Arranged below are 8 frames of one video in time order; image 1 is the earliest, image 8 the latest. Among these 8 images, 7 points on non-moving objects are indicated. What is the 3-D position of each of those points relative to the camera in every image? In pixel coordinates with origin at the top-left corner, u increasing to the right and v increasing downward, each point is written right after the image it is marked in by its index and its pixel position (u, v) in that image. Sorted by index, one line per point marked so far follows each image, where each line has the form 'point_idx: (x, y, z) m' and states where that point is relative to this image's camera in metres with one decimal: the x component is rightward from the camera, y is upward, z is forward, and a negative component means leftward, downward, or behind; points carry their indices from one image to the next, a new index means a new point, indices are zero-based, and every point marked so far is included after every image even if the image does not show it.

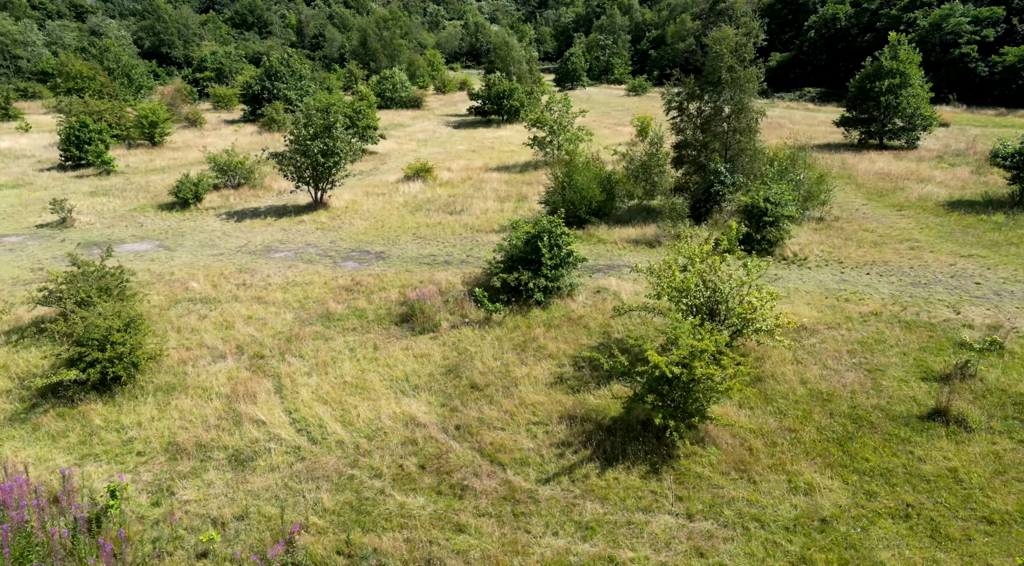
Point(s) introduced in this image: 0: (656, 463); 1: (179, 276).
0: (+2.1, -2.6, +11.2) m
1: (-7.8, +0.3, +18.7) m
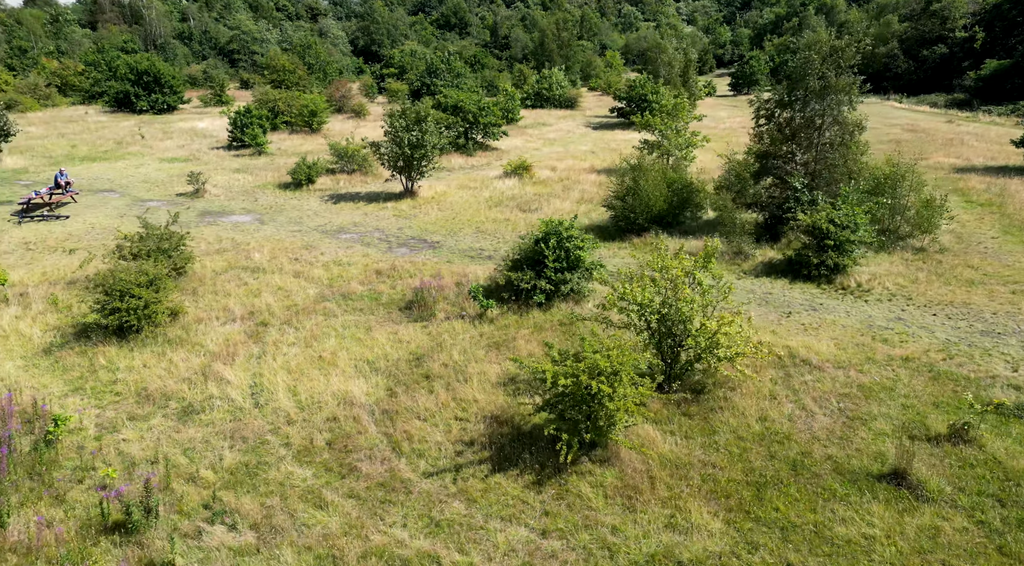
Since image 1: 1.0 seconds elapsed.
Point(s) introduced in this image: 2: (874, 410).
0: (+0.5, -2.7, +10.9) m
1: (-6.8, +1.0, +20.8) m
2: (+5.8, -2.1, +12.8) m
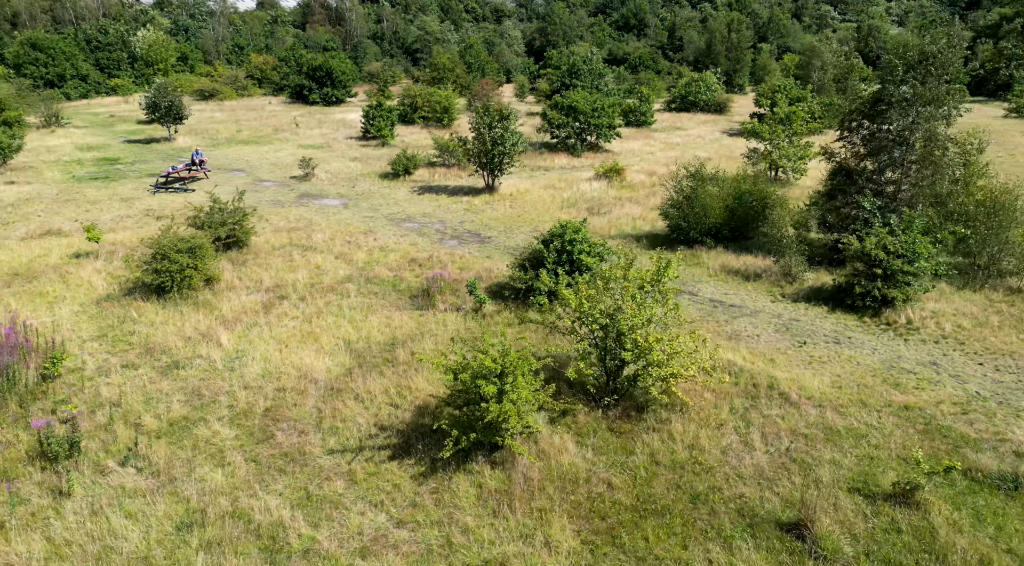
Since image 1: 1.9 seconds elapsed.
0: (-1.1, -2.6, +11.0) m
1: (-5.4, +1.6, +22.3) m
2: (+4.6, -2.5, +11.5) m
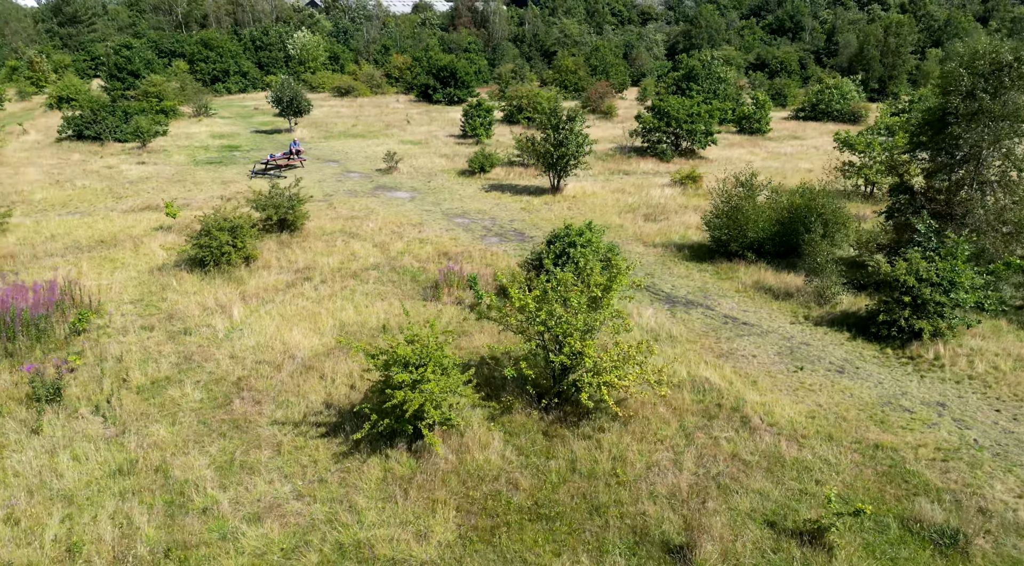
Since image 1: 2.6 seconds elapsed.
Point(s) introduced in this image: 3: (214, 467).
0: (-2.3, -2.4, +11.4) m
1: (-4.0, +2.0, +23.3) m
2: (+3.3, -2.7, +10.7) m
3: (-4.2, -2.6, +11.0) m
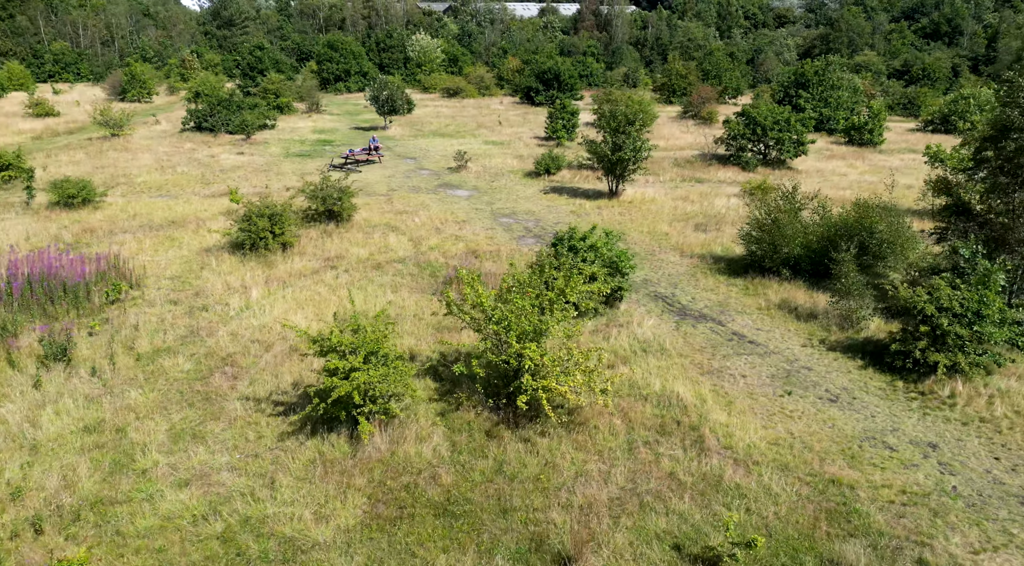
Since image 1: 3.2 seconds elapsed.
0: (-3.2, -2.2, +11.8) m
1: (-2.6, +2.1, +23.8) m
2: (+2.2, -2.9, +10.2) m
3: (-5.1, -2.3, +11.8) m
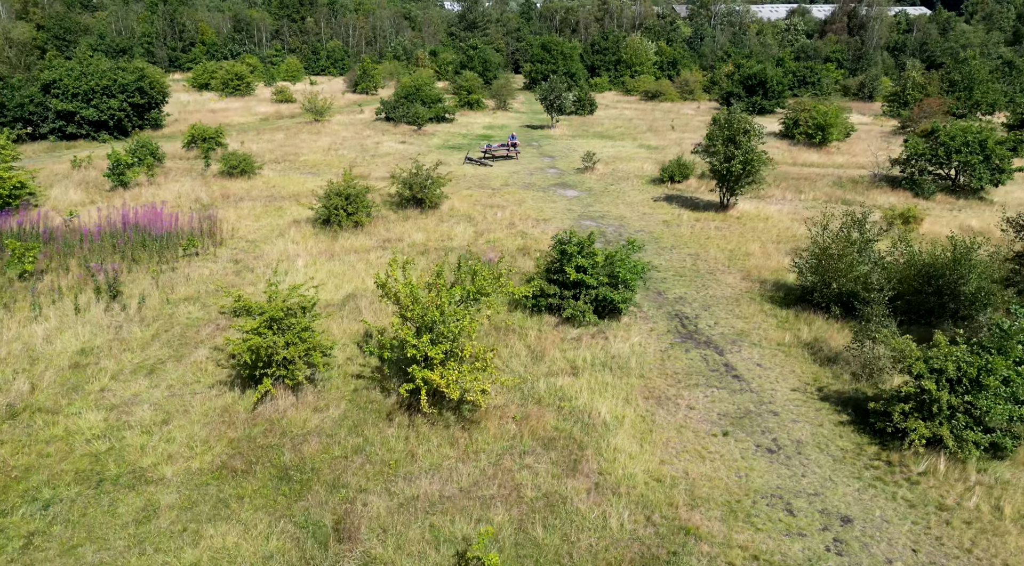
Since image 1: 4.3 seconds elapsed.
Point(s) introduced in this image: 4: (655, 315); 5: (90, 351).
0: (-4.7, -1.6, +13.0) m
1: (+0.2, +2.3, +24.2) m
2: (-0.2, -2.9, +9.8) m
3: (-6.5, -1.4, +13.6) m
4: (+3.0, -0.7, +16.3) m
5: (-7.5, -1.2, +14.0) m
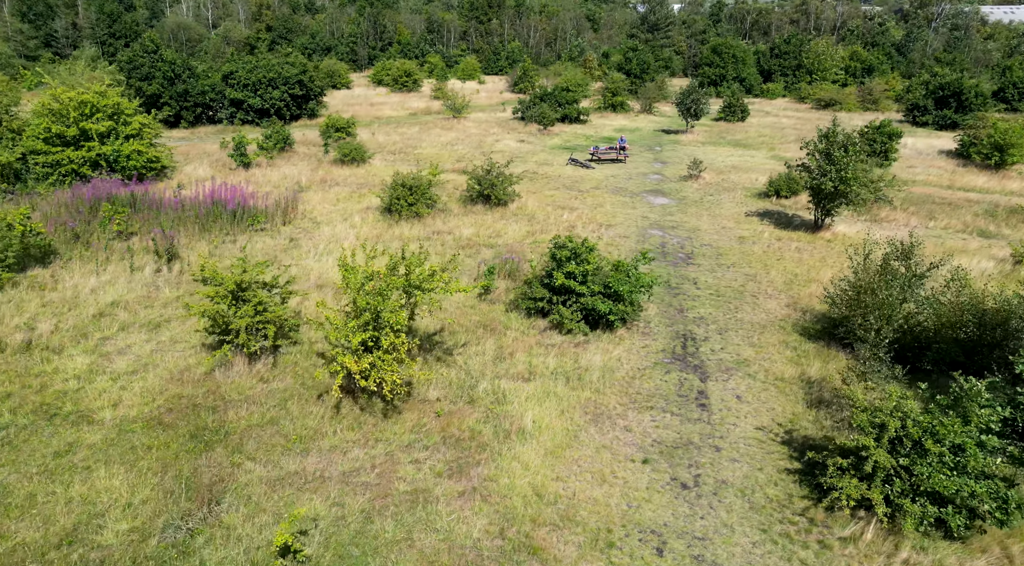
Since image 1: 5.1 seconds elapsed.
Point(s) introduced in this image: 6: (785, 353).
0: (-5.5, -1.1, +14.2) m
1: (+2.4, +2.1, +23.7) m
2: (-2.0, -2.8, +10.0) m
3: (-7.1, -0.8, +15.2) m
4: (+2.8, -1.0, +15.5) m
5: (-7.9, -0.5, +15.8) m
6: (+5.2, -1.3, +14.9) m
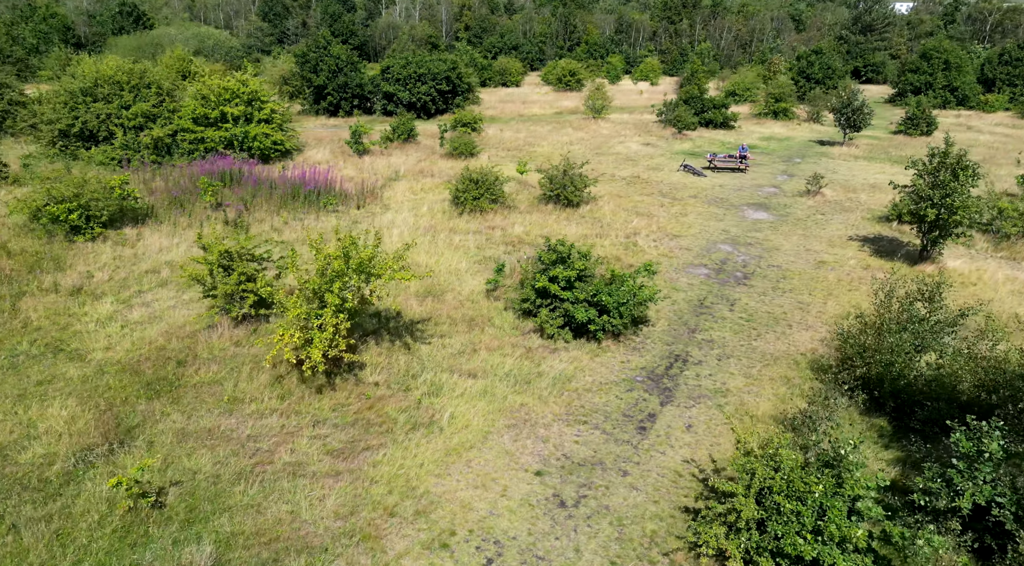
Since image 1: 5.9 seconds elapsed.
0: (-5.8, -0.5, +15.6) m
1: (+4.6, +1.8, +22.7) m
2: (-3.8, -2.4, +10.6) m
3: (-7.1, 0.0, +16.9) m
4: (+2.5, -1.2, +14.7) m
5: (-7.6, +0.4, +17.7) m
6: (+4.6, -1.8, +13.5) m
